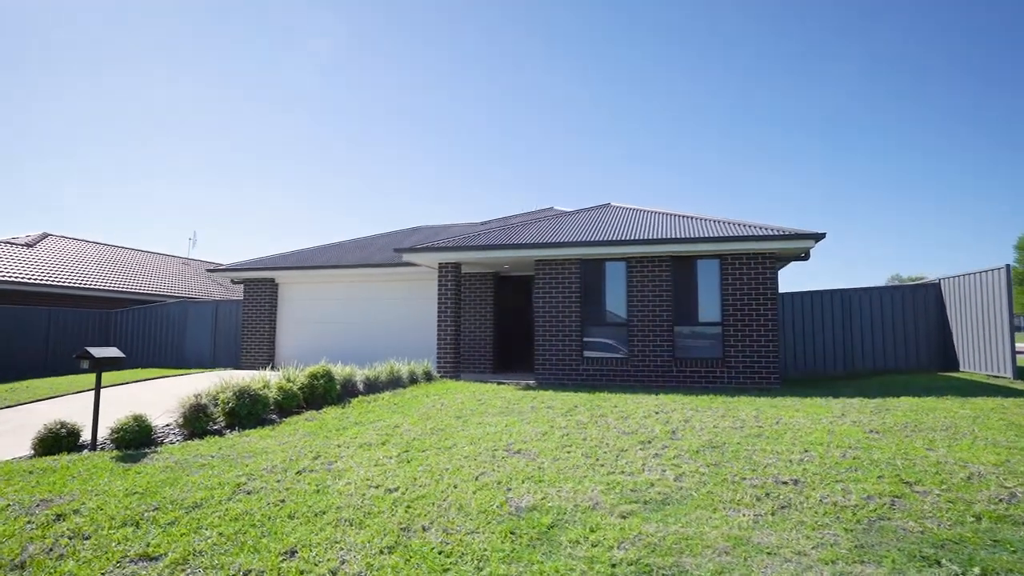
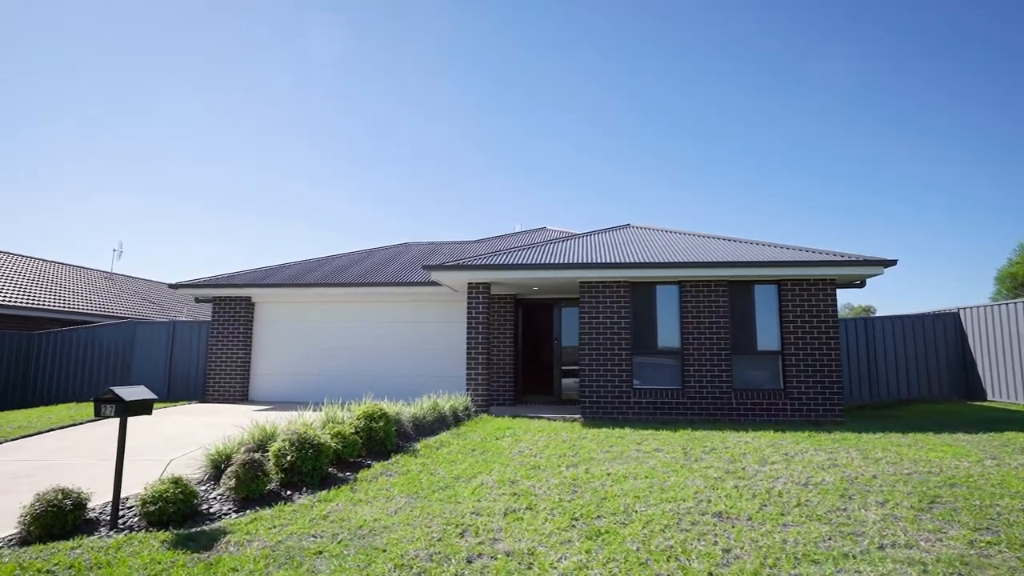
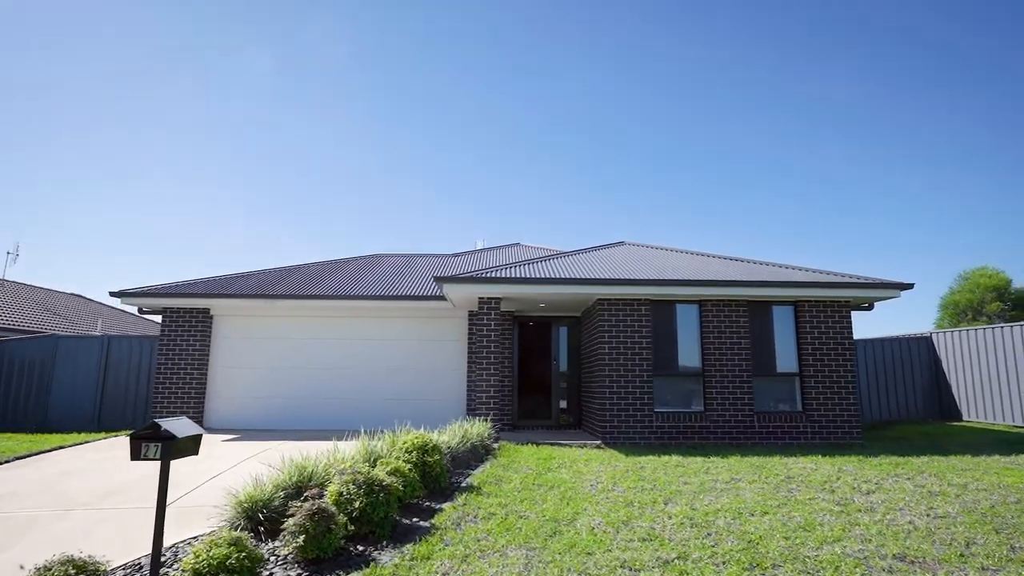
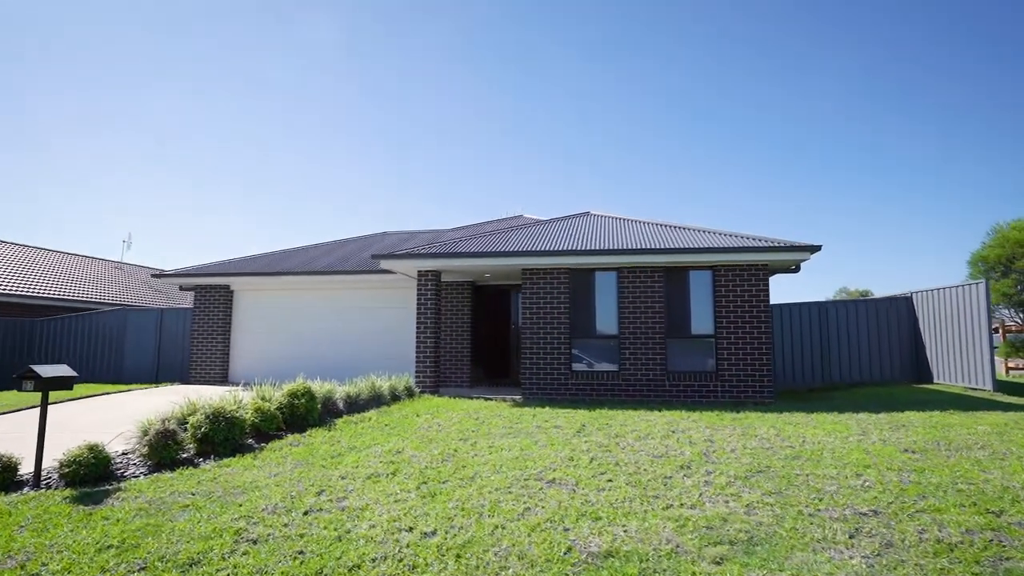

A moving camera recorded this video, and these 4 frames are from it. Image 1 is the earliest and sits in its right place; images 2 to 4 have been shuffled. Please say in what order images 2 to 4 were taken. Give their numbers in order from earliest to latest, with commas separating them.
4, 2, 3
